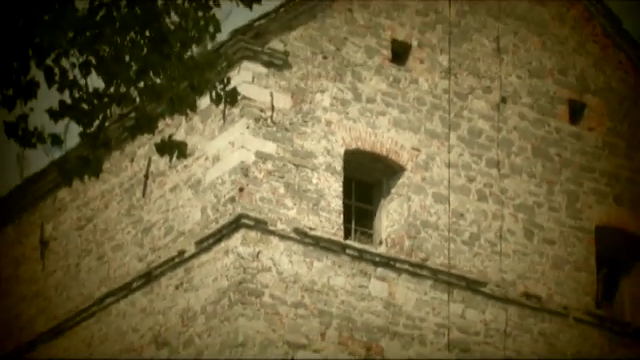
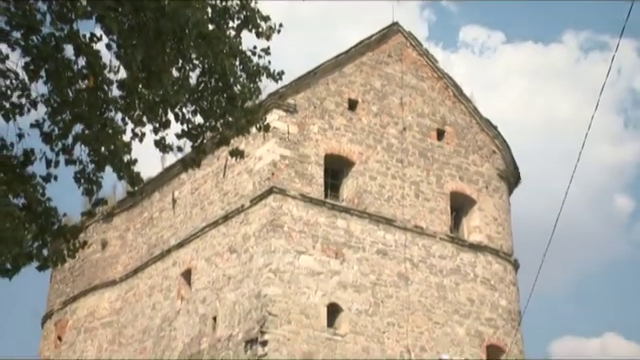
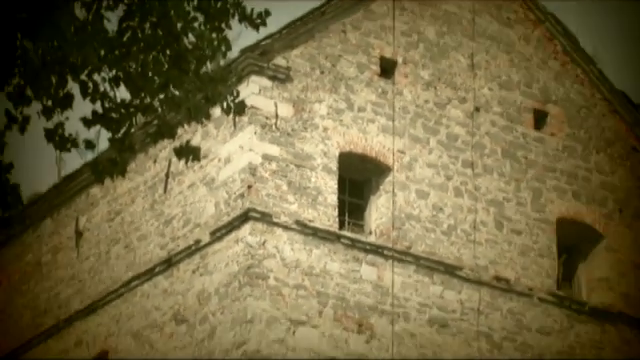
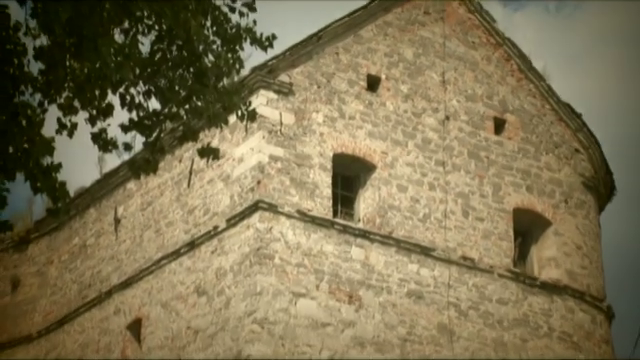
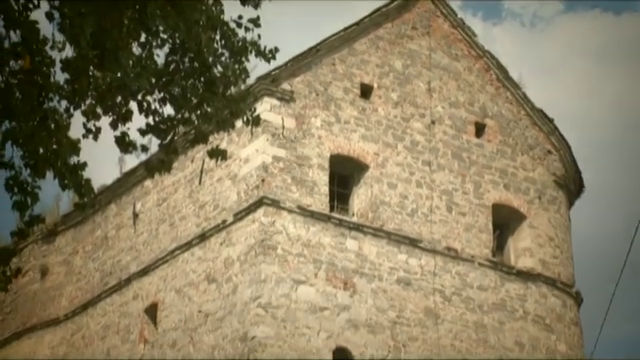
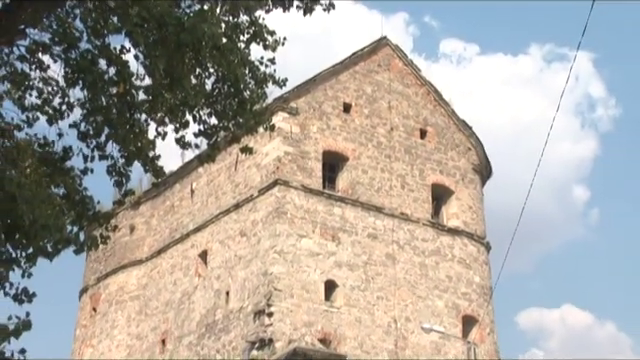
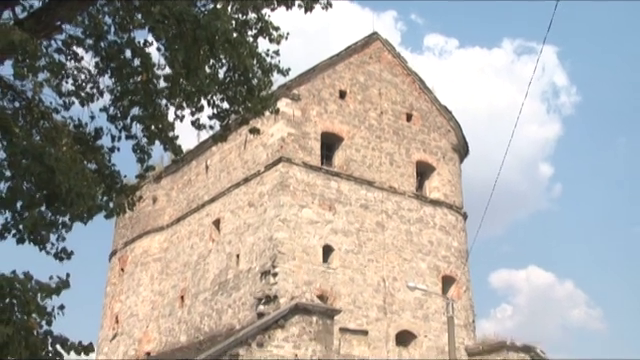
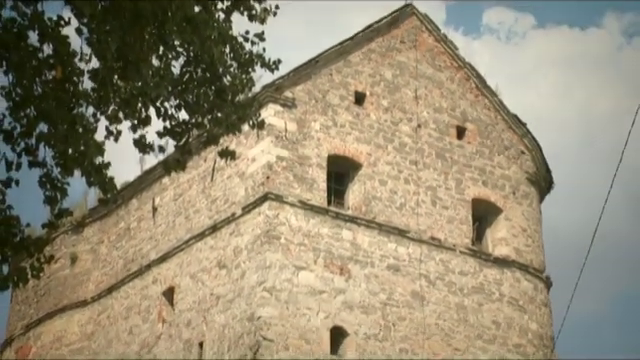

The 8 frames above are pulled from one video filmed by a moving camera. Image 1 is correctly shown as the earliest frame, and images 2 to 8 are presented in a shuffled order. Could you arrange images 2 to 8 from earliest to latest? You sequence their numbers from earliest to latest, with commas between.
3, 4, 5, 8, 2, 6, 7
